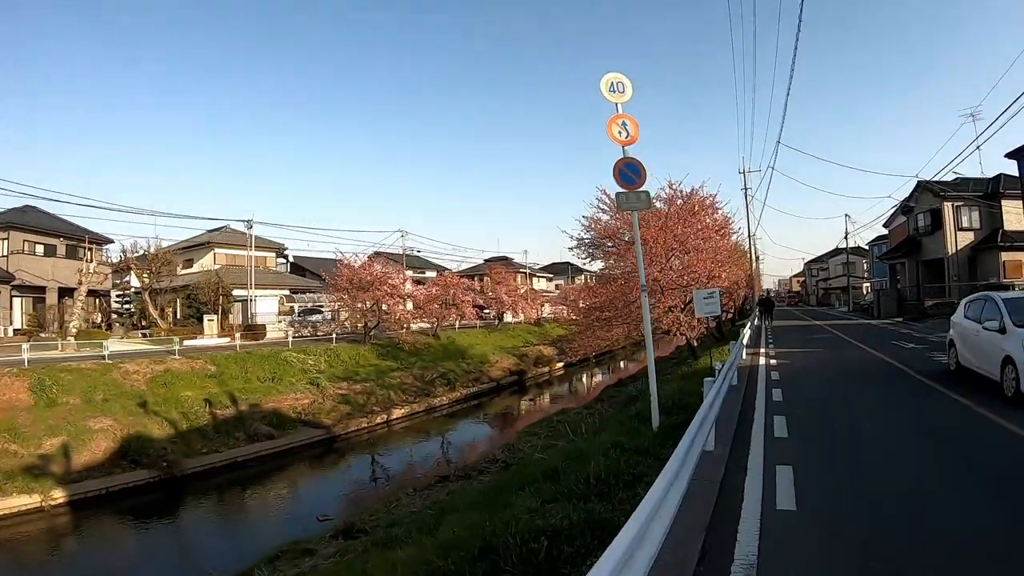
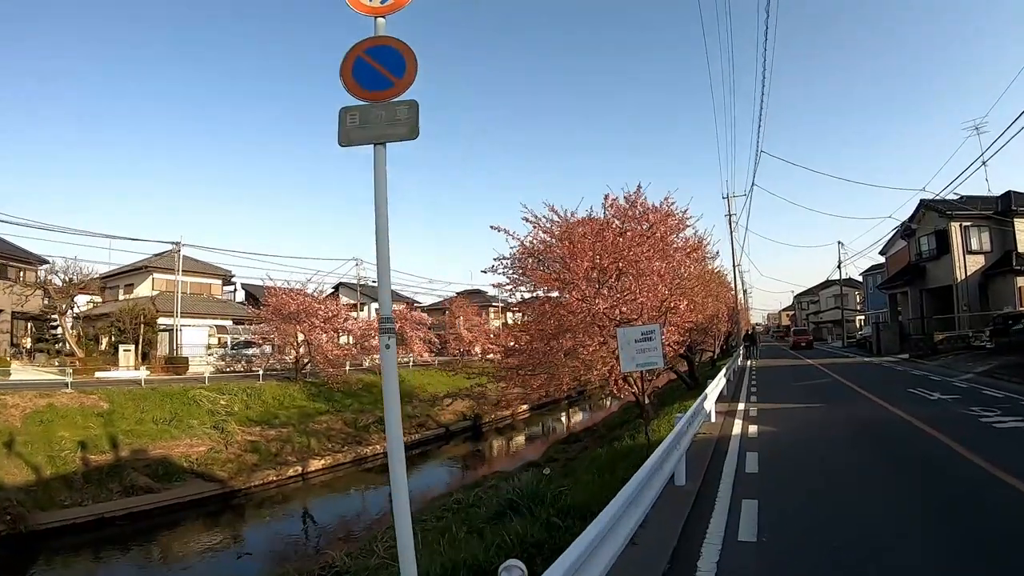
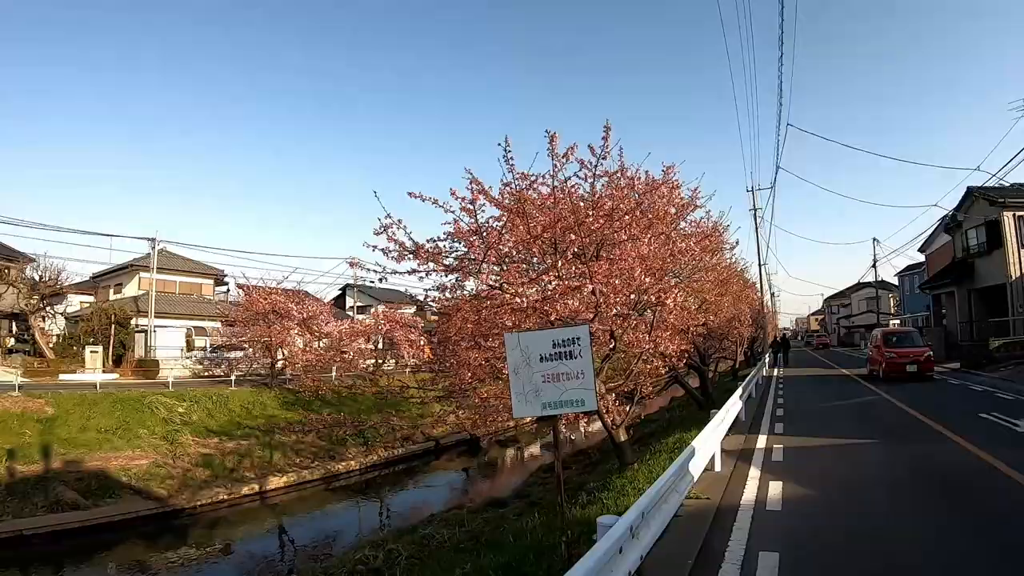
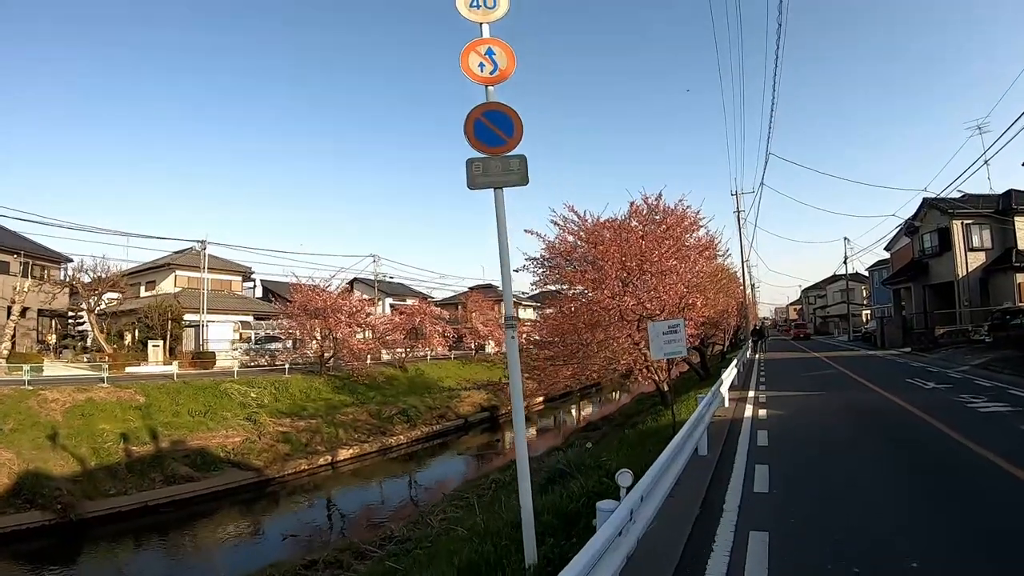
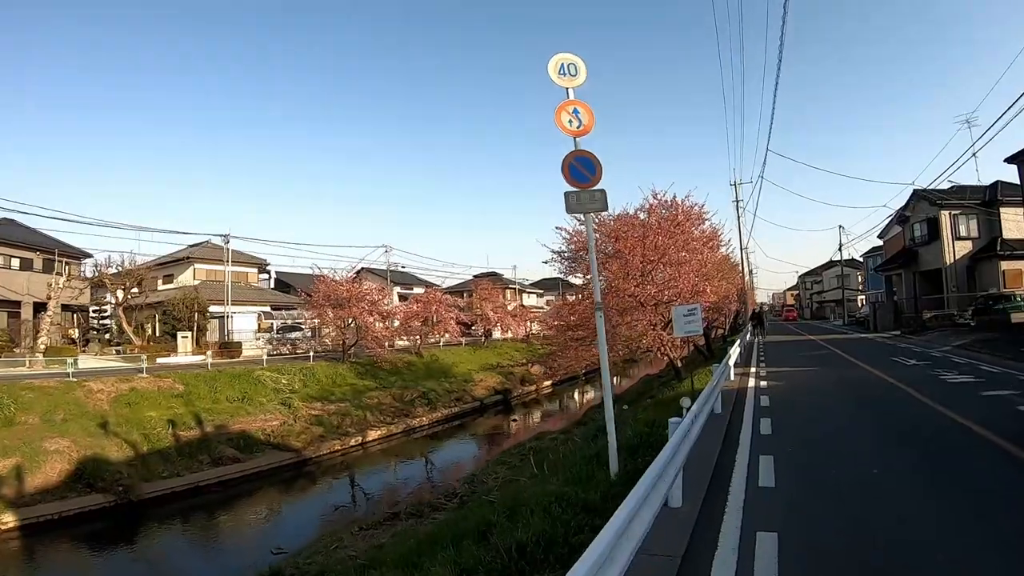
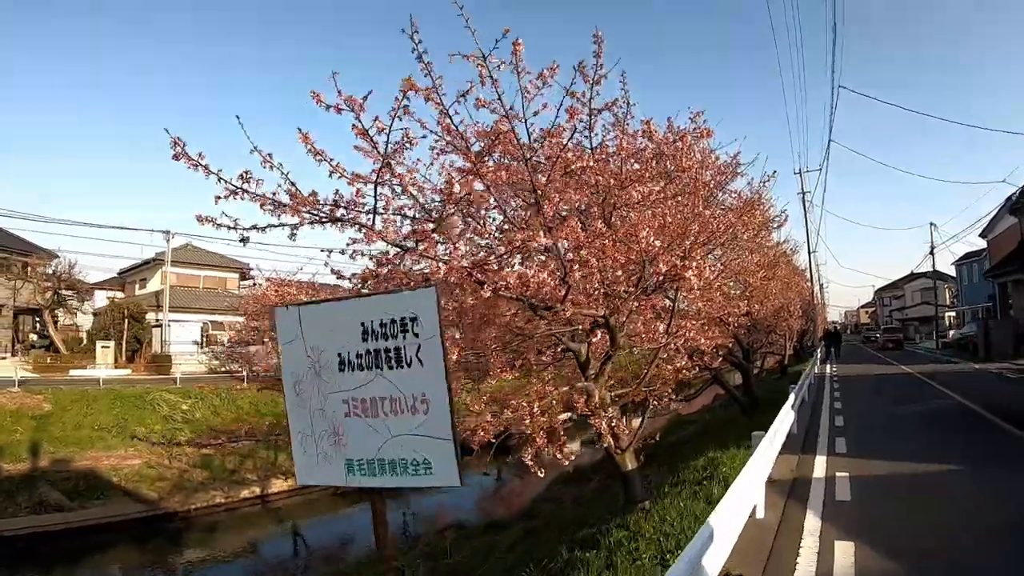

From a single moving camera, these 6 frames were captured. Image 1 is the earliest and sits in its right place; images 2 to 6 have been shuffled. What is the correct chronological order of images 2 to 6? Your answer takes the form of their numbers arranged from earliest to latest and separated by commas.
5, 4, 2, 3, 6
